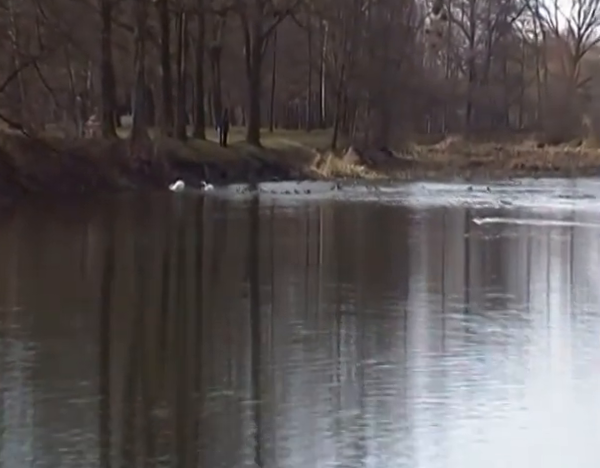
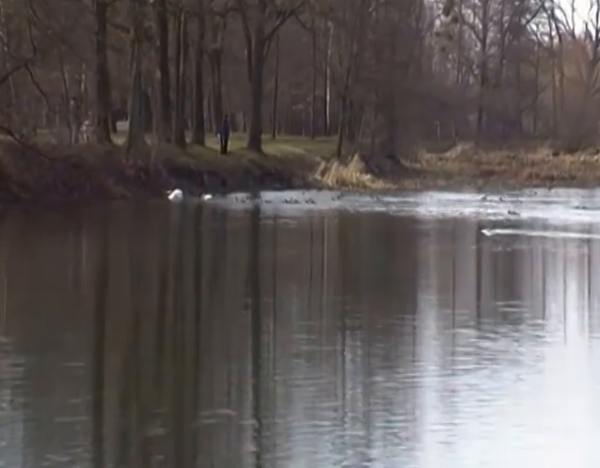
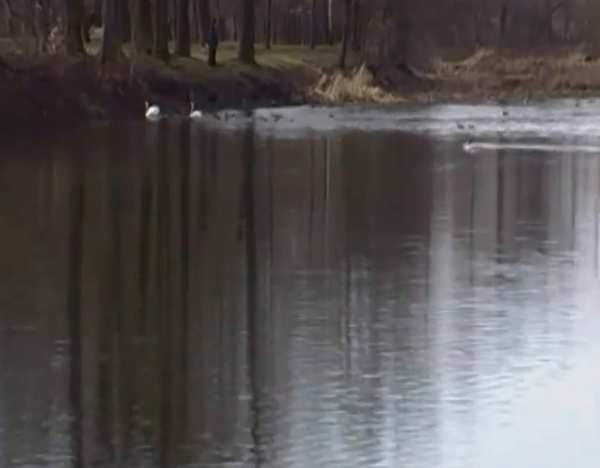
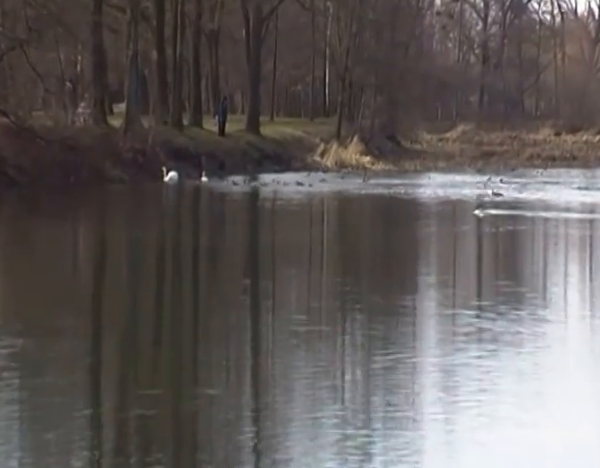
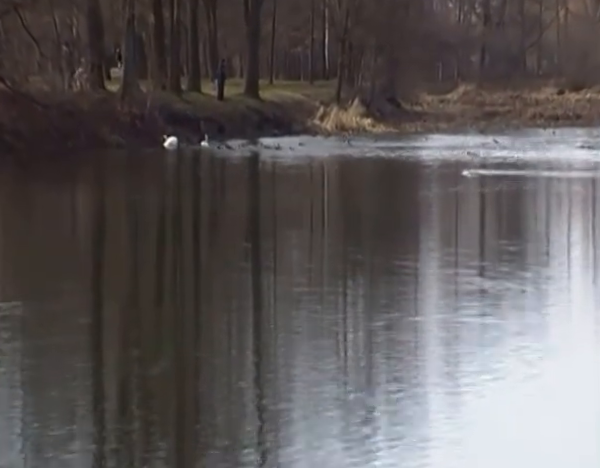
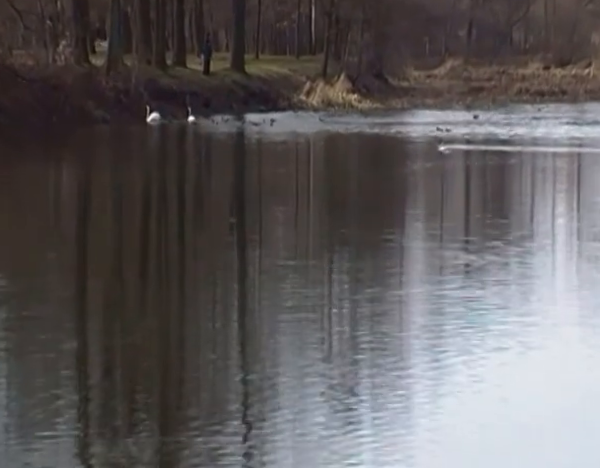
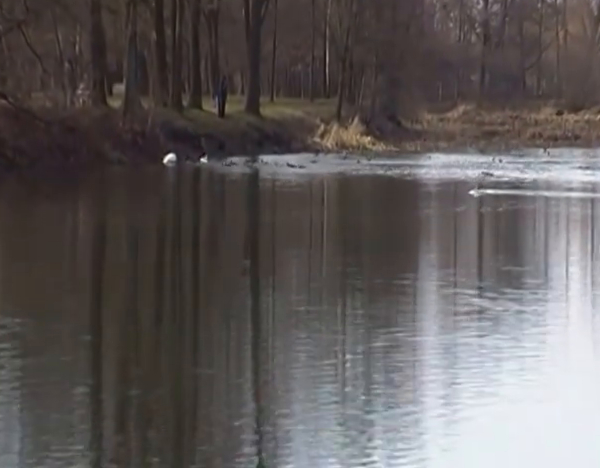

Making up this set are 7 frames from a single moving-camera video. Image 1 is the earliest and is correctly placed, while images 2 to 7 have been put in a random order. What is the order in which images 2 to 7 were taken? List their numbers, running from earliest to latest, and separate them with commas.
2, 4, 7, 5, 6, 3
